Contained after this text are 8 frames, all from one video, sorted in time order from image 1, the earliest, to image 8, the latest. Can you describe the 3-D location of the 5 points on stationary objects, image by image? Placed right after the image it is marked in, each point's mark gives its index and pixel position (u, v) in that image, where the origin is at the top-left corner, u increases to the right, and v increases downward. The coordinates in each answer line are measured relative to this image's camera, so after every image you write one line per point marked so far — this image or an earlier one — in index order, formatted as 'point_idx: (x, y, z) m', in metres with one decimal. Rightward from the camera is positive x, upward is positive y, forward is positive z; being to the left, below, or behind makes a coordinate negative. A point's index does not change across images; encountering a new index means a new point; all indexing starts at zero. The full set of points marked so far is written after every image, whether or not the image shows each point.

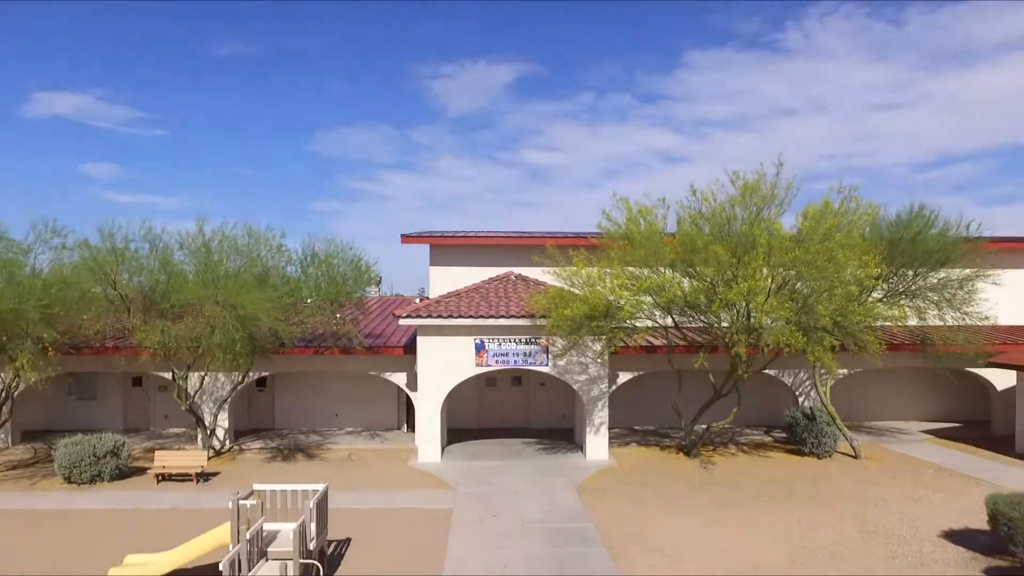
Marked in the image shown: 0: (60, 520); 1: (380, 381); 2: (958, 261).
0: (-7.0, -3.6, +12.6) m
1: (-3.0, -2.2, +18.7) m
2: (+8.7, +0.6, +15.8) m
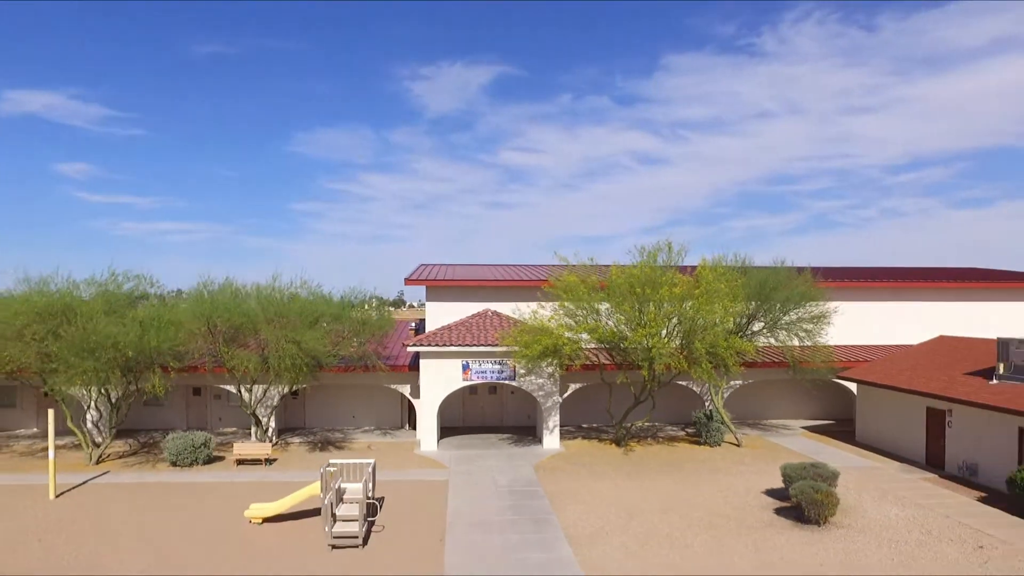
0: (-7.5, -4.6, +18.3) m
1: (-3.7, -3.1, +24.5) m
2: (+8.1, -0.4, +21.9) m
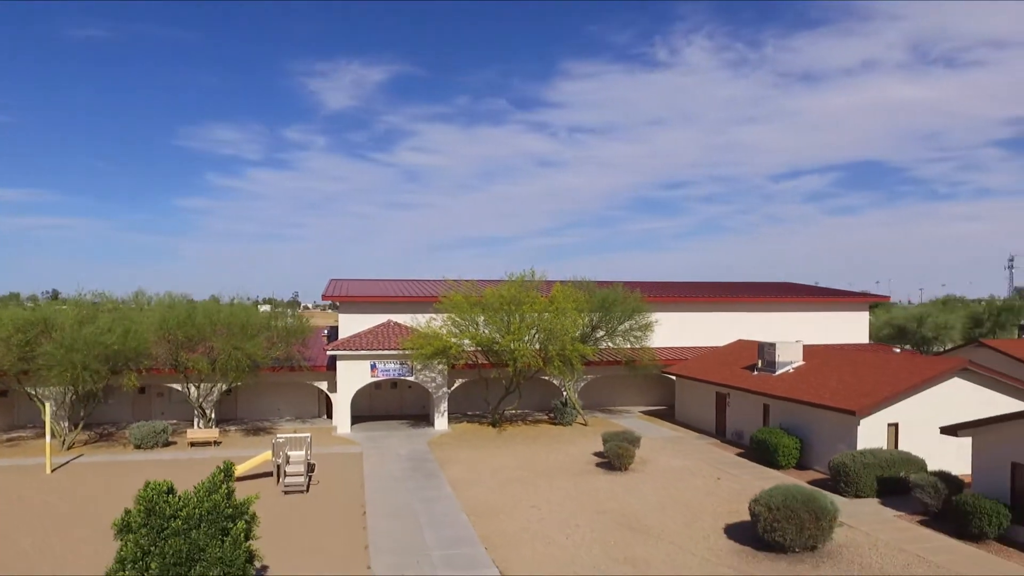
0: (-10.5, -5.1, +23.2) m
1: (-7.5, -3.7, +29.8) m
2: (+4.6, -0.9, +28.7) m
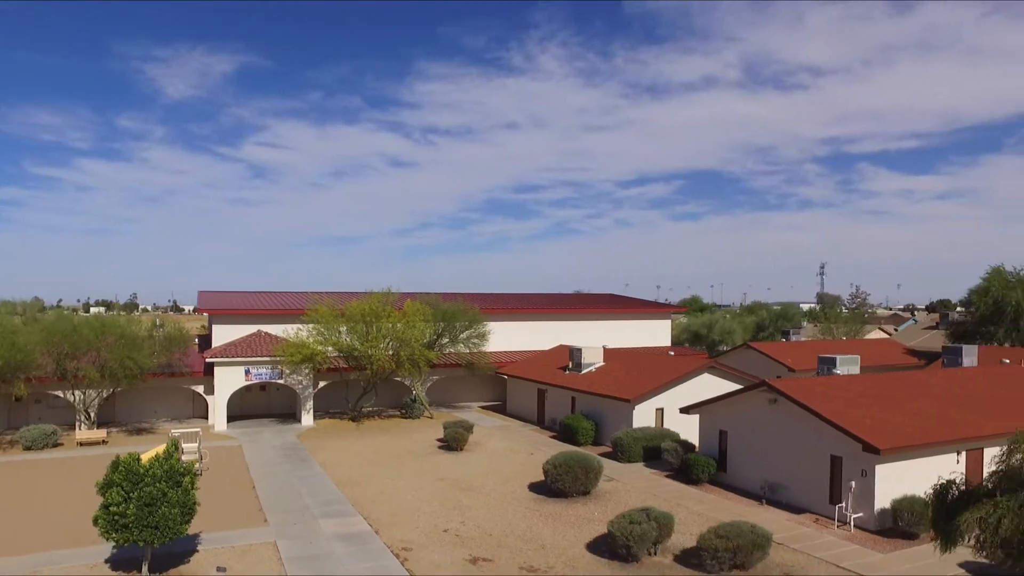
0: (-15.3, -5.7, +26.2) m
1: (-13.5, -4.2, +33.2) m
2: (-1.4, -1.6, +34.3) m
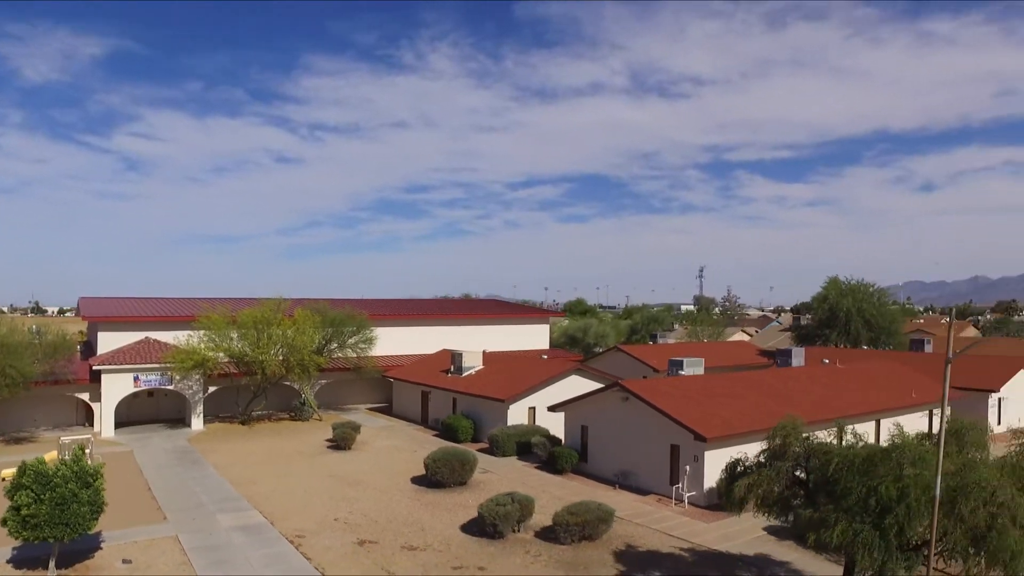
0: (-19.2, -6.0, +26.1) m
1: (-18.4, -4.6, +33.3) m
2: (-6.5, -1.9, +36.0) m
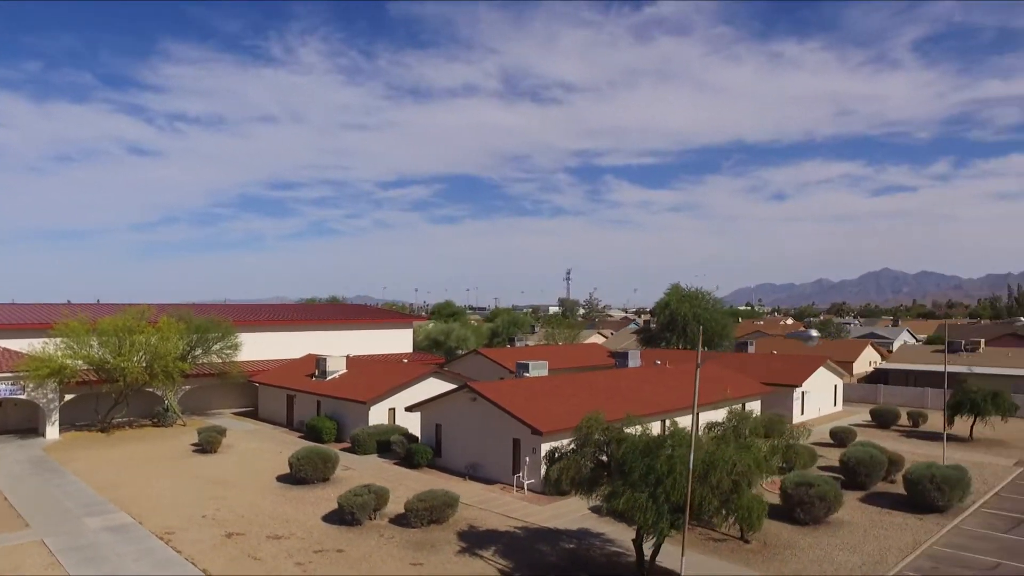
0: (-23.7, -6.3, +25.0) m
1: (-24.1, -4.8, +32.3) m
2: (-12.8, -2.2, +36.9) m
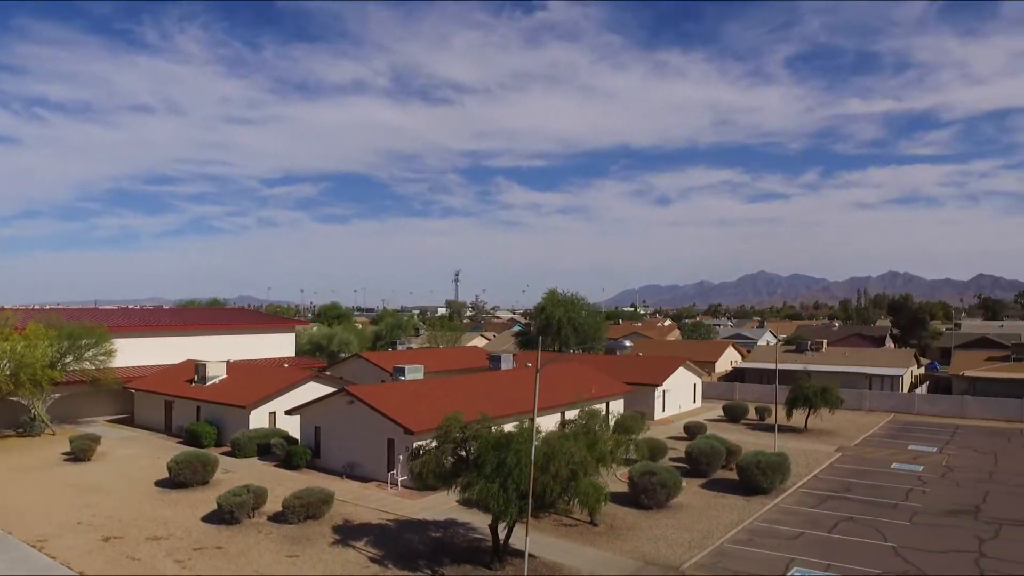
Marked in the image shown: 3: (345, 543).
0: (-27.6, -6.5, +23.3) m
1: (-28.9, -5.1, +30.4) m
2: (-18.4, -2.5, +36.5) m
3: (-3.9, -5.9, +18.6) m
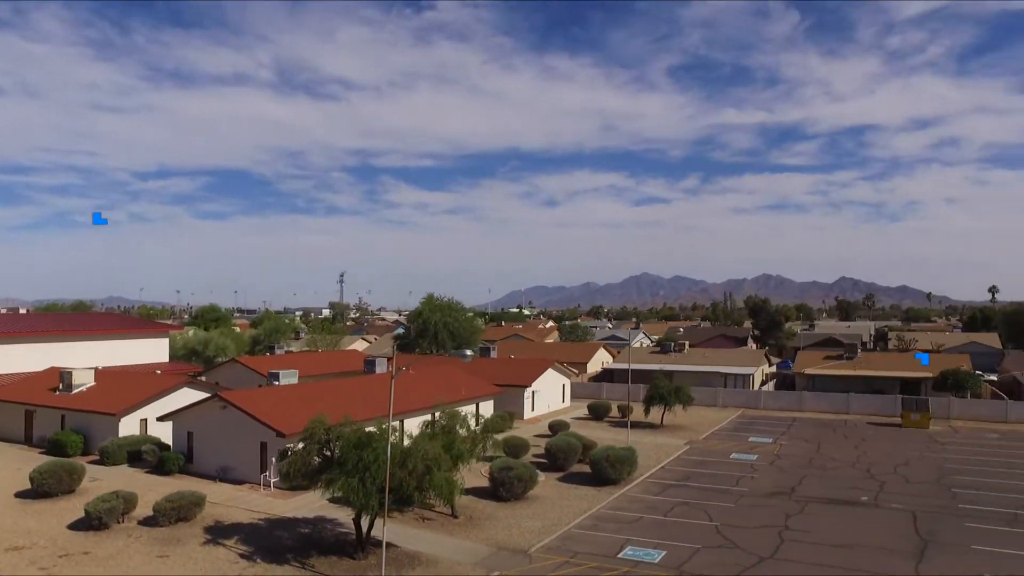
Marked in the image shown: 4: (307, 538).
0: (-31.4, -6.7, +20.9) m
1: (-33.7, -5.3, +27.8) m
2: (-24.0, -2.7, +35.3) m
3: (-7.2, -6.1, +19.5) m
4: (-5.0, -6.2, +19.8) m
